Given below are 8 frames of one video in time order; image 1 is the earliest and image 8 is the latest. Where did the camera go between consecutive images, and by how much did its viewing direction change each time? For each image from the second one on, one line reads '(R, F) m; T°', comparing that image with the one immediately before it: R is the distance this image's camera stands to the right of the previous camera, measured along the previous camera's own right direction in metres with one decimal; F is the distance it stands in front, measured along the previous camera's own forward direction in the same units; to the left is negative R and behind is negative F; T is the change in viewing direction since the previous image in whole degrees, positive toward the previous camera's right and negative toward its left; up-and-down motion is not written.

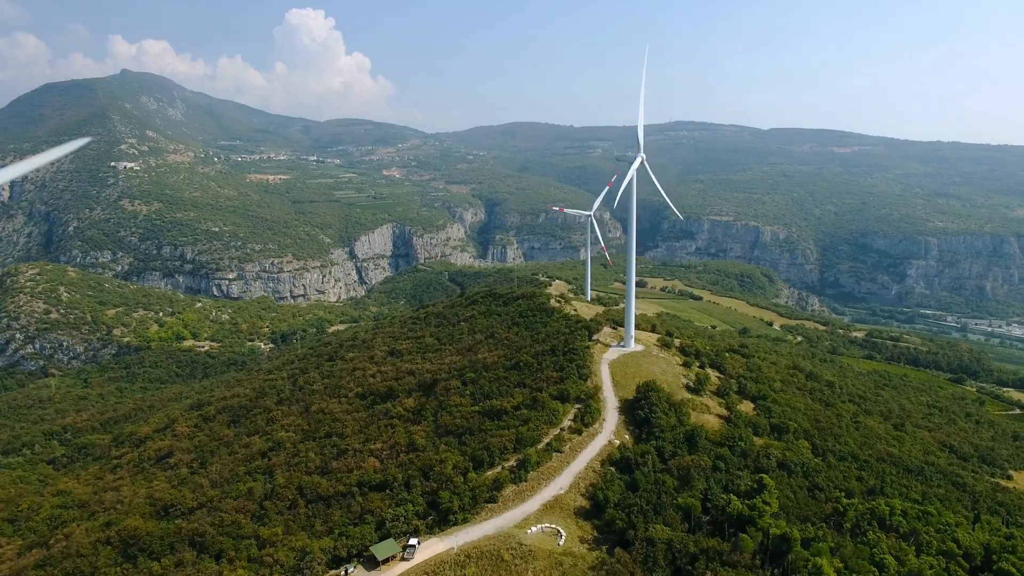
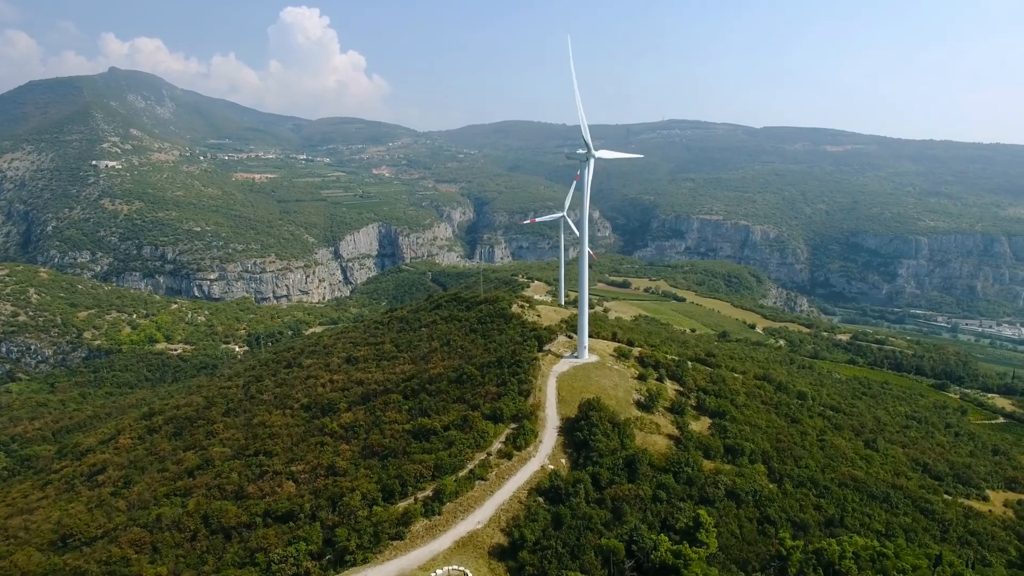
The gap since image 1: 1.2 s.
(+3.4, +3.1) m; 0°
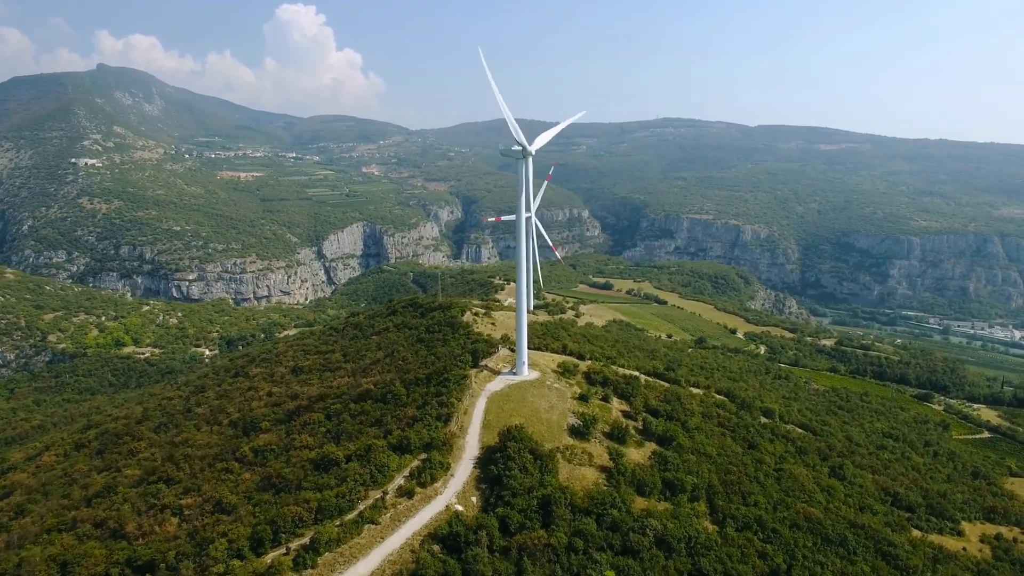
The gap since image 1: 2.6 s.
(+3.9, +3.9) m; 0°
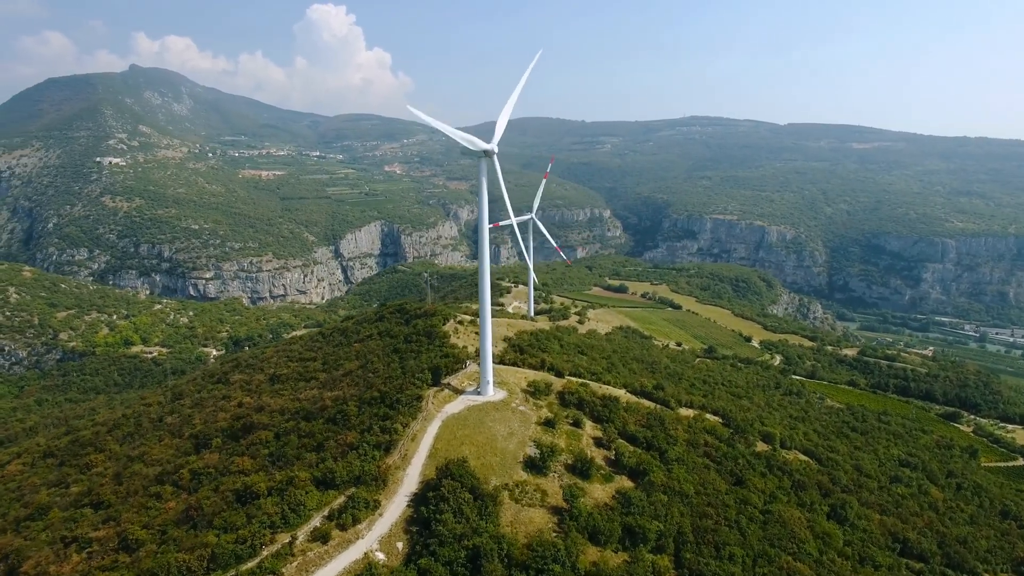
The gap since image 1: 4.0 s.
(+3.4, +3.8) m; -2°
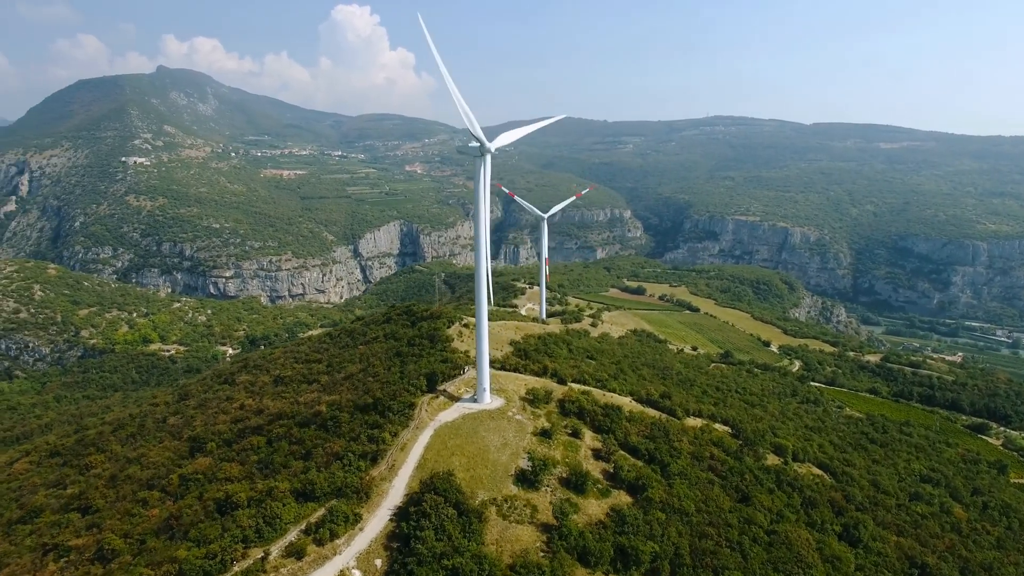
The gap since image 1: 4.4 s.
(+1.2, +1.3) m; -2°
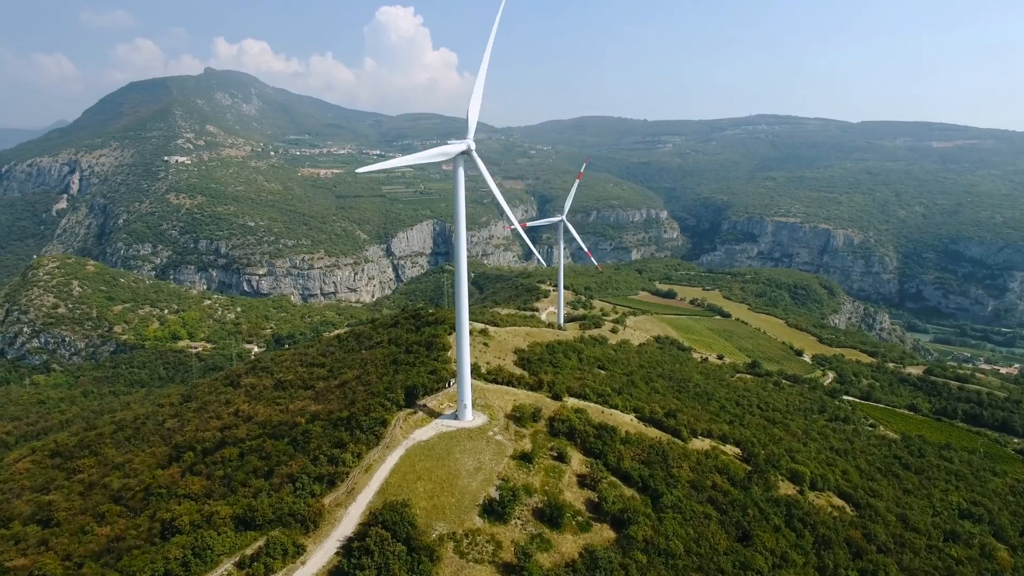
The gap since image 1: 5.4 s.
(+2.6, +2.8) m; -3°
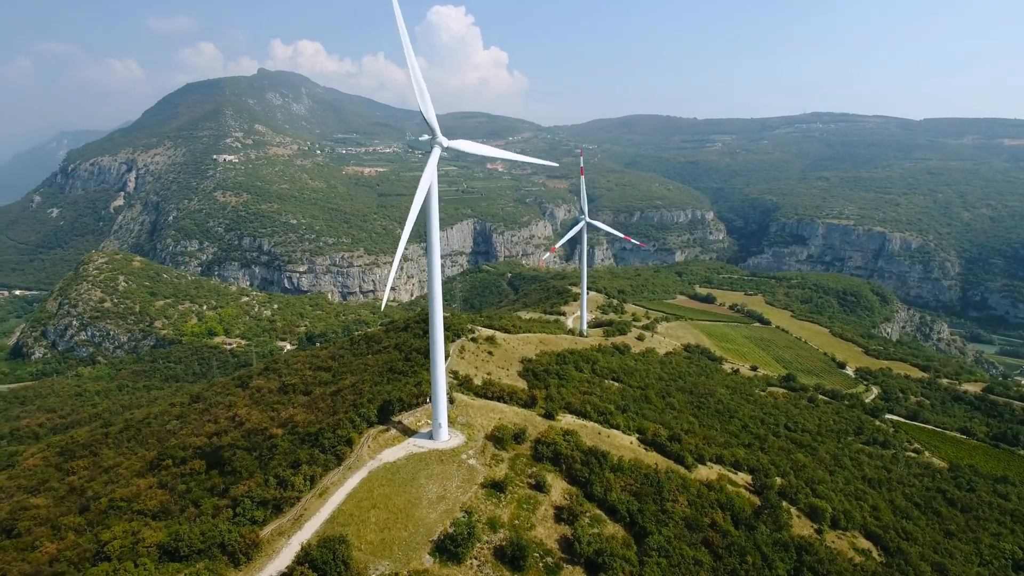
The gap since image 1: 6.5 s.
(+2.9, +2.9) m; -4°
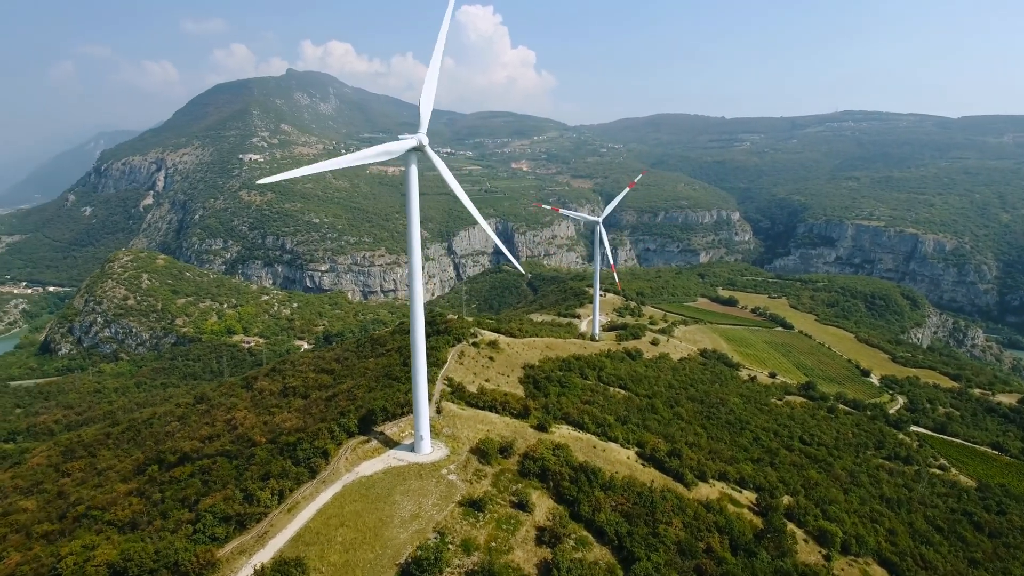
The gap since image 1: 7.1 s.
(+1.6, +1.6) m; -2°
